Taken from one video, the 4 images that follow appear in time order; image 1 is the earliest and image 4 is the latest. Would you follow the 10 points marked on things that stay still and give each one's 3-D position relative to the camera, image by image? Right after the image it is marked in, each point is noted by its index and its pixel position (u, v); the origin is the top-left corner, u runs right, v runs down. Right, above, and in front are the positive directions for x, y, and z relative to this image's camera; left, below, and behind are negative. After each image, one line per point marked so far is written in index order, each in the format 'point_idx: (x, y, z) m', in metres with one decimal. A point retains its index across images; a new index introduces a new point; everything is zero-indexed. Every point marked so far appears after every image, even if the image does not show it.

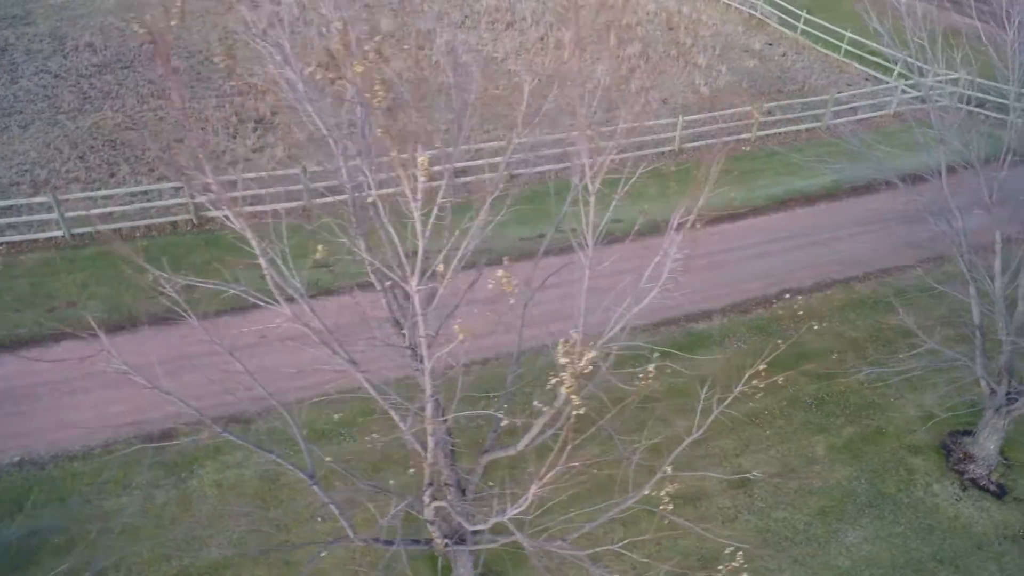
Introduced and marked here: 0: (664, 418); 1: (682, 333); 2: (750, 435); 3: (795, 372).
0: (+1.4, -1.2, +12.2) m
1: (+1.8, -0.5, +13.7) m
2: (+2.2, -1.4, +12.1) m
3: (+2.9, -0.9, +13.1) m
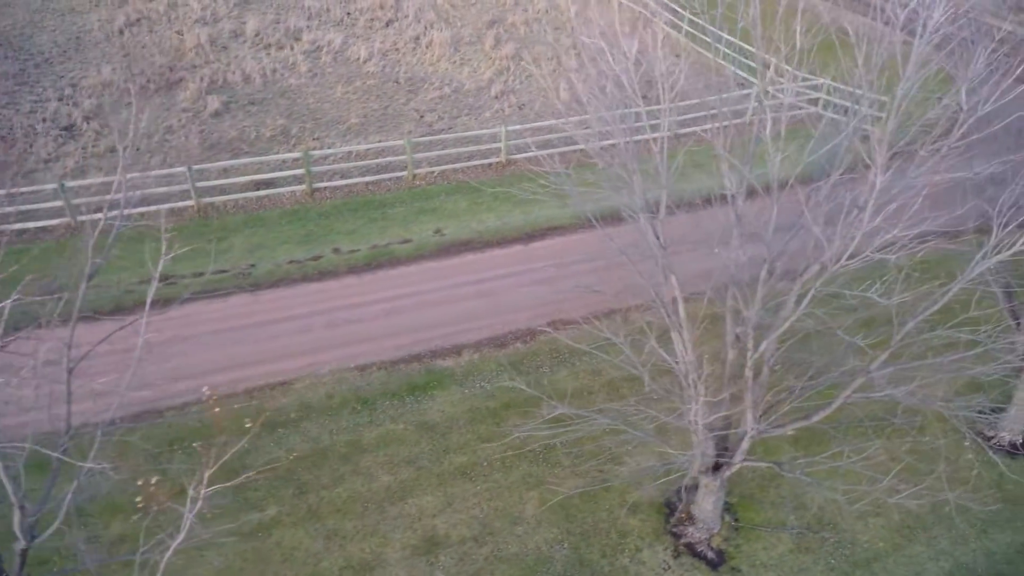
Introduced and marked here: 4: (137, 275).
0: (-1.3, -1.6, +11.1) m
1: (-0.9, -0.8, +12.5) m
2: (-0.5, -1.7, +10.9) m
3: (+0.2, -1.2, +11.9) m
4: (-4.1, +0.2, +14.3) m
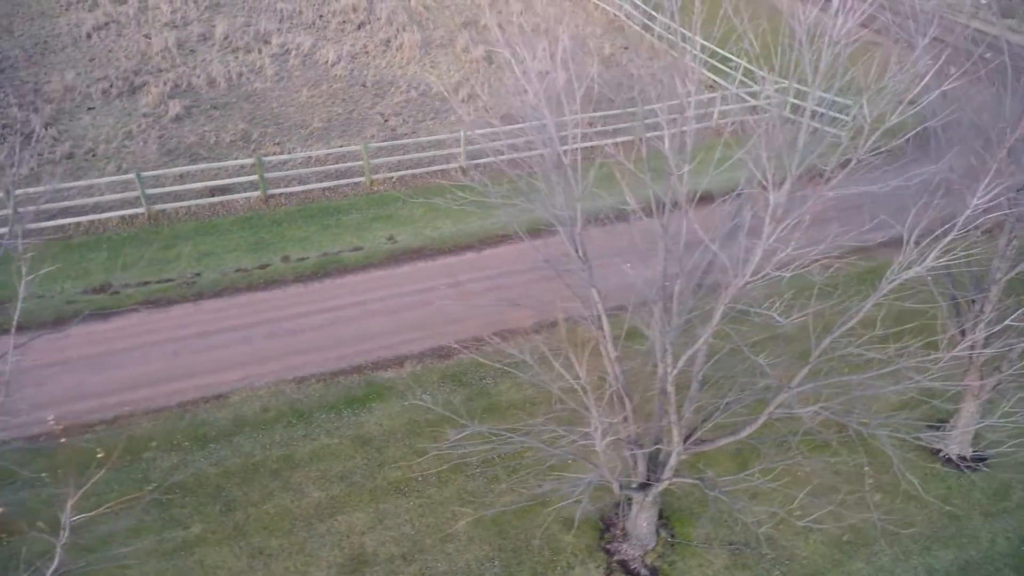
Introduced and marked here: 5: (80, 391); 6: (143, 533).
0: (-1.8, -1.7, +10.9) m
1: (-1.4, -0.9, +12.3) m
2: (-1.0, -1.8, +10.7) m
3: (-0.4, -1.3, +11.7) m
4: (-4.7, +0.1, +14.1) m
5: (-4.0, -0.9, +11.8) m
6: (-2.9, -2.0, +10.3) m
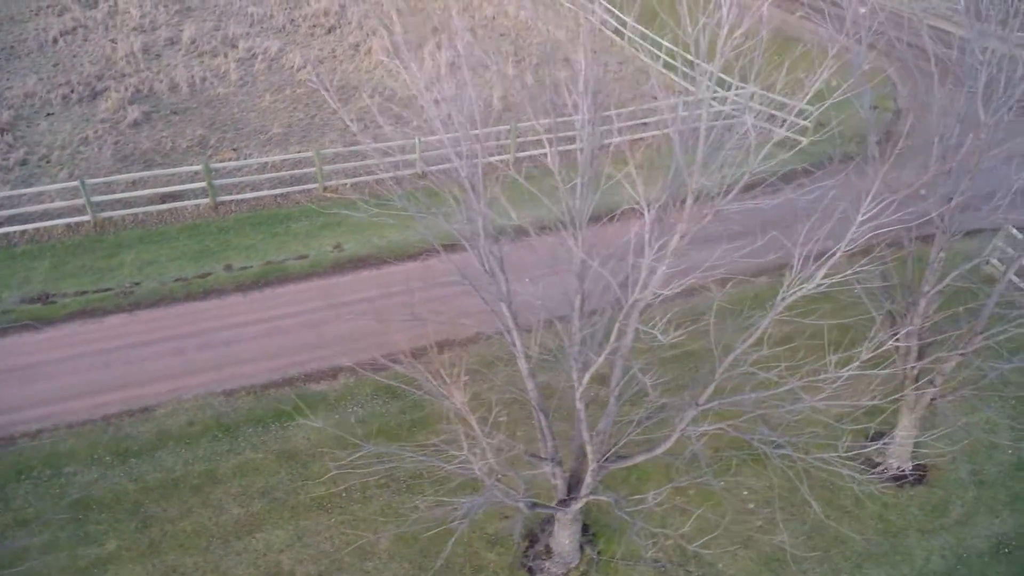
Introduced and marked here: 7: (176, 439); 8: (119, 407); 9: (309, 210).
0: (-2.5, -1.8, +10.6) m
1: (-2.1, -1.0, +12.0) m
2: (-1.7, -1.9, +10.5) m
3: (-1.0, -1.4, +11.5) m
4: (-5.3, -0.1, +13.9) m
5: (-4.6, -1.0, +11.6) m
6: (-3.6, -2.1, +10.0) m
7: (-3.0, -1.3, +11.3) m
8: (-3.6, -1.1, +11.7) m
9: (-2.6, +1.0, +16.4) m
